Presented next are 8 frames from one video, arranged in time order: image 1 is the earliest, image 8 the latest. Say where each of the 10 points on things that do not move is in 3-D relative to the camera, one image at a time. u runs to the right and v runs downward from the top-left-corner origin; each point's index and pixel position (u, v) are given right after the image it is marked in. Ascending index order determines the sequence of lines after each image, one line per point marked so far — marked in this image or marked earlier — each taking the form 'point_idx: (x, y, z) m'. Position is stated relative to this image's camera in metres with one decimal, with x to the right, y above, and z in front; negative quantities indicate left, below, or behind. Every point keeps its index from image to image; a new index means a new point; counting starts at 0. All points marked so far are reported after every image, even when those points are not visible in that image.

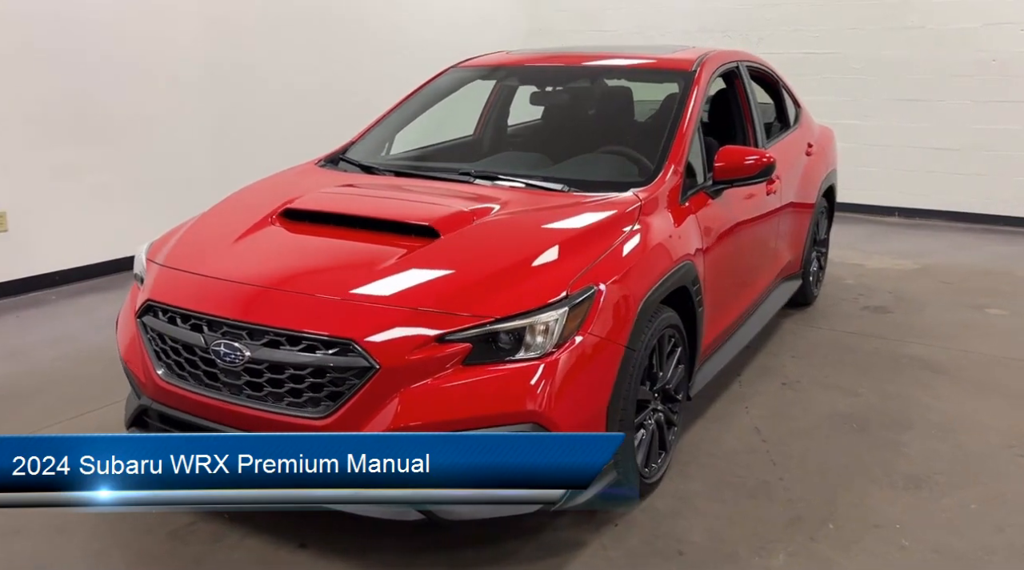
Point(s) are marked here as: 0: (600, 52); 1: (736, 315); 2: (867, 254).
0: (+0.4, +1.0, +3.4) m
1: (+0.8, -0.1, +3.1) m
2: (+2.6, +0.2, +5.8) m
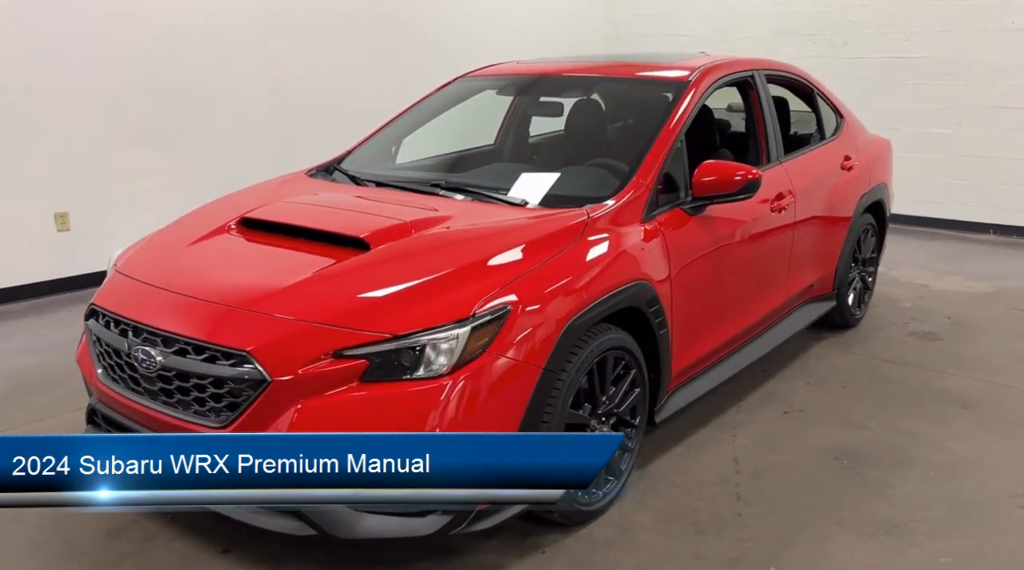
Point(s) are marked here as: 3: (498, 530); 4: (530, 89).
0: (+0.4, +0.9, +3.3) m
1: (+0.8, -0.2, +3.0) m
2: (+2.9, +0.1, +5.4) m
3: (0.0, -0.7, +2.2) m
4: (+0.1, +0.8, +3.3) m
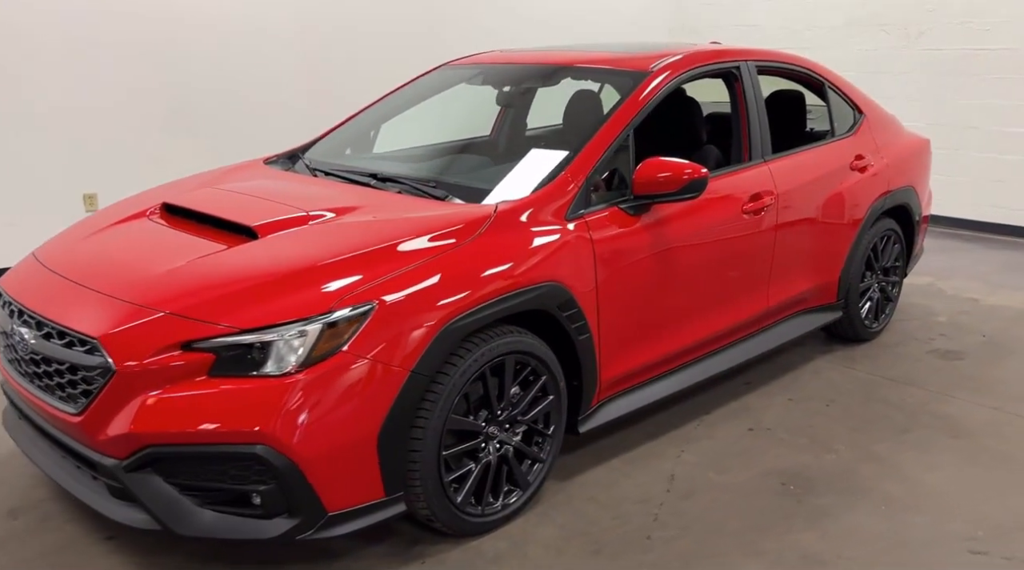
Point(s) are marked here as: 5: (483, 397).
0: (+0.3, +0.9, +3.1) m
1: (+0.6, -0.2, +2.8) m
2: (+3.0, 0.0, +4.9) m
3: (-0.3, -0.7, +2.1) m
4: (0.0, +0.8, +3.2) m
5: (-0.1, -0.3, +2.1) m
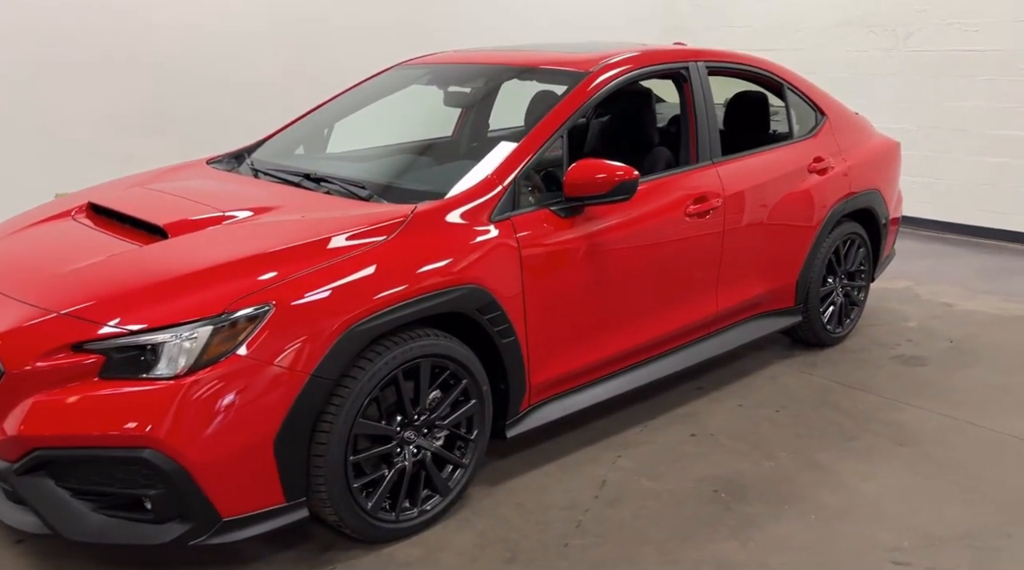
0: (+0.1, +0.9, +3.1) m
1: (+0.4, -0.2, +2.7) m
2: (+2.8, 0.0, +4.9) m
3: (-0.6, -0.7, +2.1) m
4: (-0.2, +0.8, +3.1) m
5: (-0.3, -0.3, +2.1) m
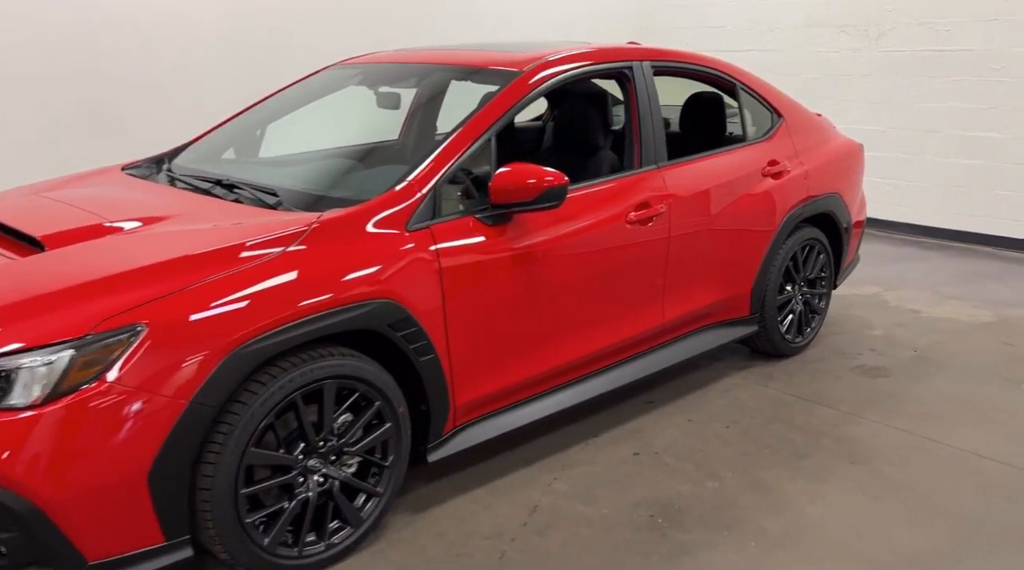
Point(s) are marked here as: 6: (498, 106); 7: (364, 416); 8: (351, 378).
0: (-0.1, +0.9, +2.9) m
1: (+0.2, -0.3, +2.6) m
2: (+2.6, -0.1, +4.7) m
3: (-0.8, -0.7, +1.9) m
4: (-0.5, +0.8, +3.0) m
5: (-0.5, -0.3, +1.9) m
6: (0.0, +0.5, +2.5) m
7: (-0.4, -0.3, +2.0) m
8: (-0.4, -0.2, +2.0) m
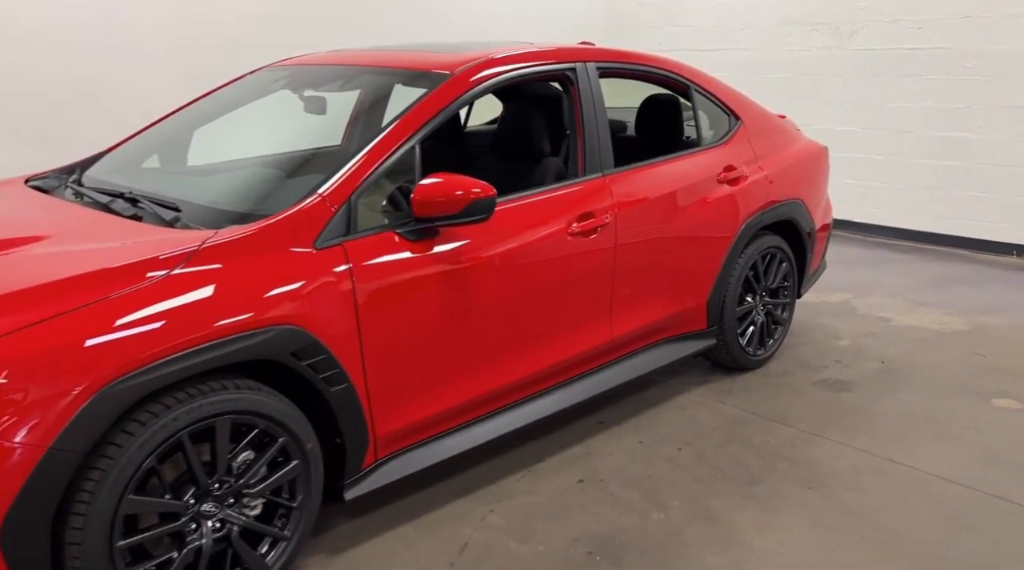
0: (-0.3, +0.8, +2.8) m
1: (0.0, -0.3, +2.4) m
2: (+2.3, -0.1, +4.6) m
3: (-1.0, -0.8, +1.7) m
4: (-0.7, +0.7, +2.8) m
5: (-0.7, -0.4, +1.7) m
6: (-0.2, +0.5, +2.3) m
7: (-0.6, -0.4, +1.8) m
8: (-0.6, -0.3, +1.8) m
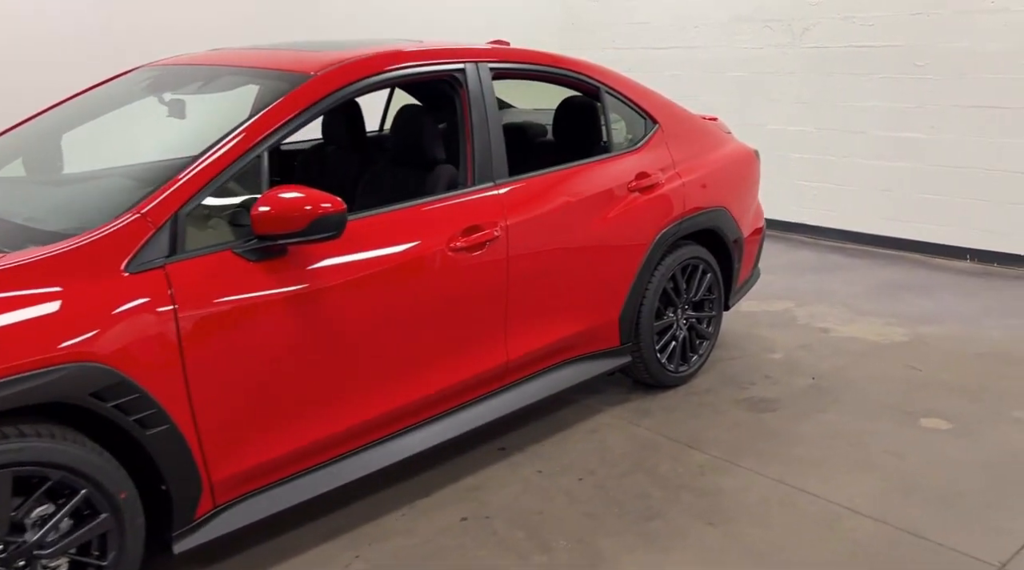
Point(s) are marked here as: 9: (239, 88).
0: (-0.7, +0.7, +2.6) m
1: (-0.4, -0.4, +2.2) m
2: (+1.9, -0.1, +4.5) m
3: (-1.3, -0.8, +1.5) m
4: (-1.0, +0.6, +2.6) m
5: (-1.0, -0.5, +1.5) m
6: (-0.6, +0.4, +2.1) m
7: (-0.9, -0.4, +1.6) m
8: (-0.9, -0.3, +1.6) m
9: (-0.8, +0.6, +2.3) m
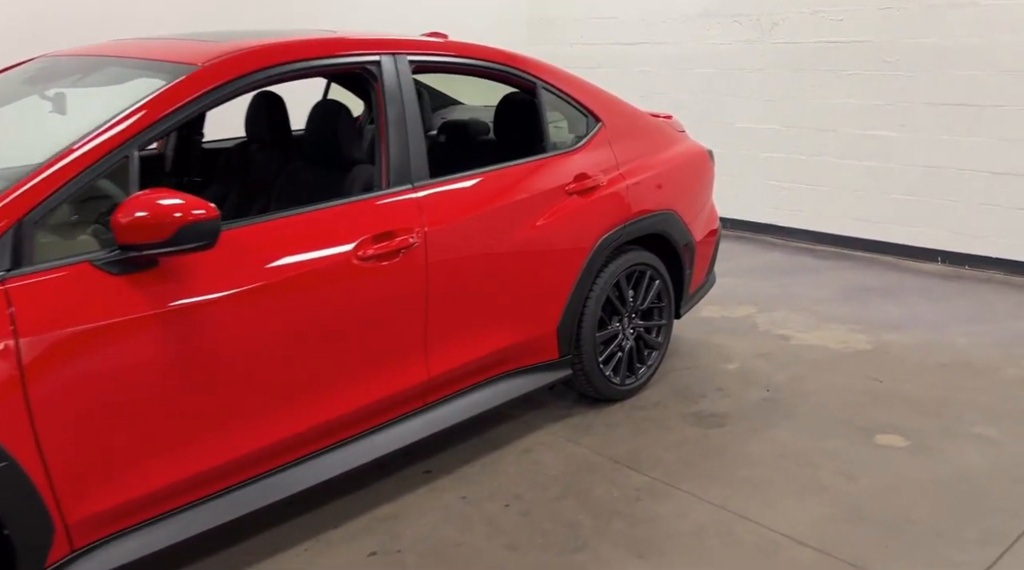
0: (-0.9, +0.7, +2.3) m
1: (-0.6, -0.4, +2.0) m
2: (+1.7, -0.2, +4.3) m
3: (-1.5, -0.9, +1.3) m
4: (-1.3, +0.6, +2.4) m
5: (-1.2, -0.5, +1.3) m
6: (-0.8, +0.4, +1.9) m
7: (-1.1, -0.5, +1.4) m
8: (-1.1, -0.4, +1.3) m
9: (-1.0, +0.5, +2.1) m
